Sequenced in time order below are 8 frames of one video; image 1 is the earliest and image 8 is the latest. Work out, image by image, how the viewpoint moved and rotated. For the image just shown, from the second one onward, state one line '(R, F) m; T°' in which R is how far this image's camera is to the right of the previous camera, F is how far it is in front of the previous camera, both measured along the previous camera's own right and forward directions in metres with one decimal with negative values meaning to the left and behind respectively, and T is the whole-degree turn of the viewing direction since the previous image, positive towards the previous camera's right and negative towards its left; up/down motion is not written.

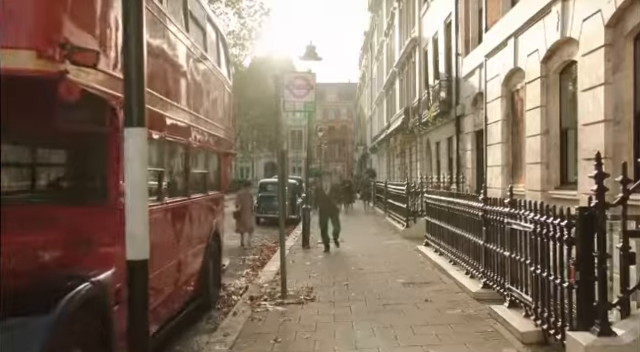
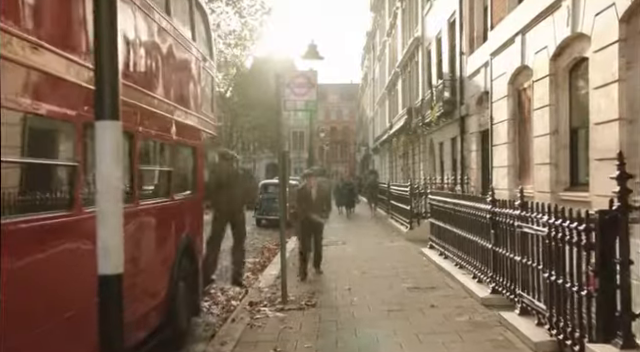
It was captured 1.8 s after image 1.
(0.0, +0.4) m; 0°
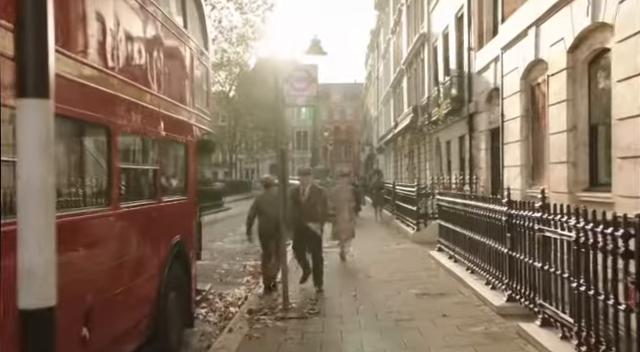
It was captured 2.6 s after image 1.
(0.0, +0.6) m; 0°
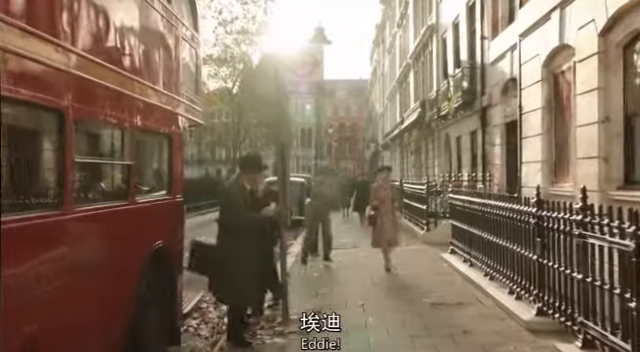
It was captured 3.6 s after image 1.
(0.0, +1.0) m; 0°
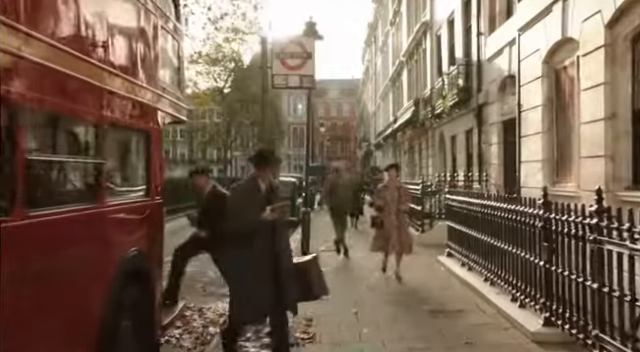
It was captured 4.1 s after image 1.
(0.0, +0.6) m; +1°
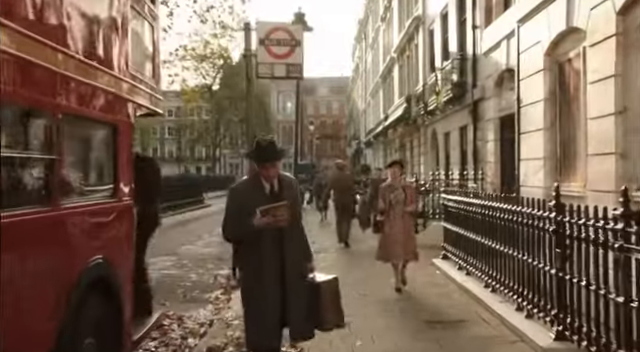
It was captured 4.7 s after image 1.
(0.0, +0.7) m; +1°
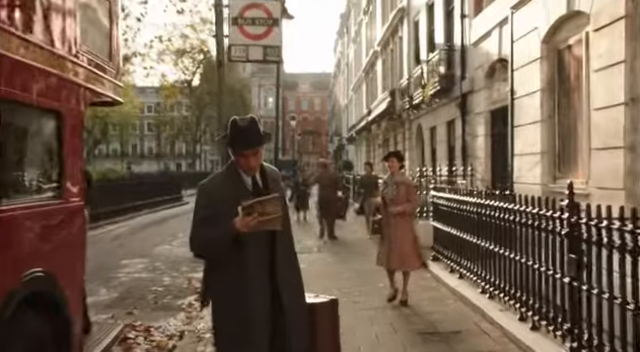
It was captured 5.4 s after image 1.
(0.0, +0.8) m; +1°
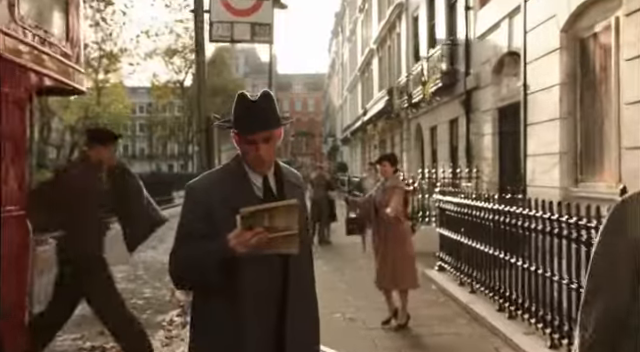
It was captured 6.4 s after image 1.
(0.0, +1.0) m; +1°
